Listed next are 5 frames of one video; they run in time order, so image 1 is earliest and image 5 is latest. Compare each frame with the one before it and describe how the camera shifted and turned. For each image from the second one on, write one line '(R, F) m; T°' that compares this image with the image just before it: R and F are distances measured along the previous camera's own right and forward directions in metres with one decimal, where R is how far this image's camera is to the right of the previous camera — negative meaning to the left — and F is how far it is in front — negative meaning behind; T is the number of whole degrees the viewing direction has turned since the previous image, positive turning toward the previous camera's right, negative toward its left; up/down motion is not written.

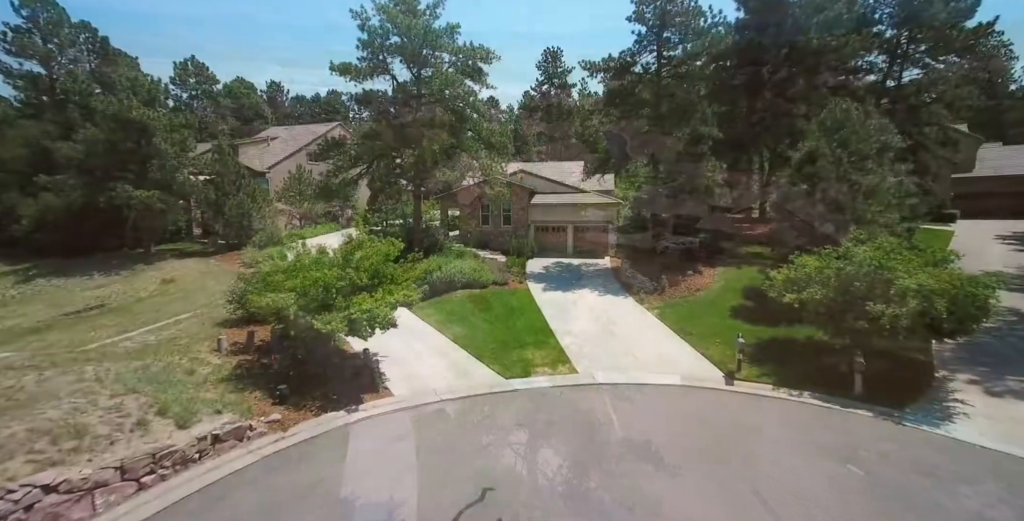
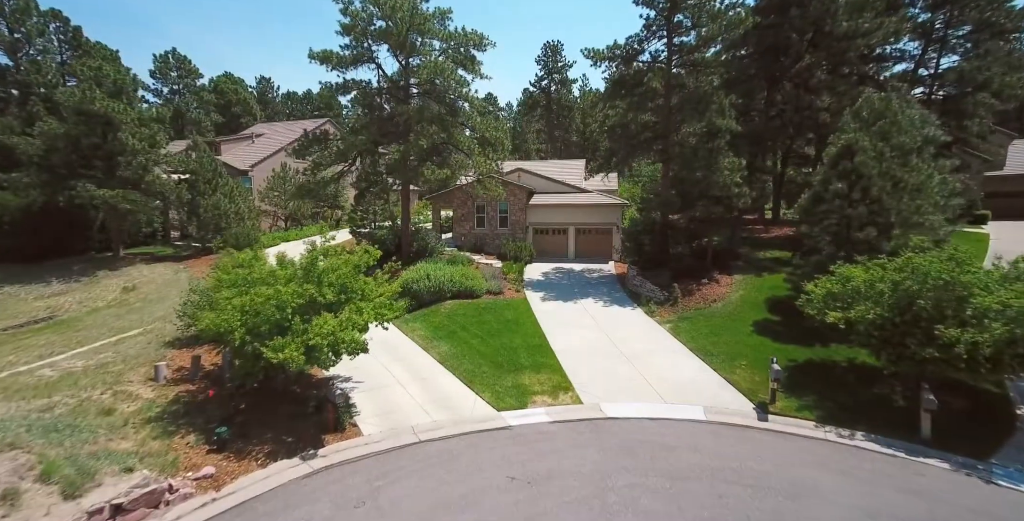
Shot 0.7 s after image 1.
(+0.1, +1.8) m; 0°
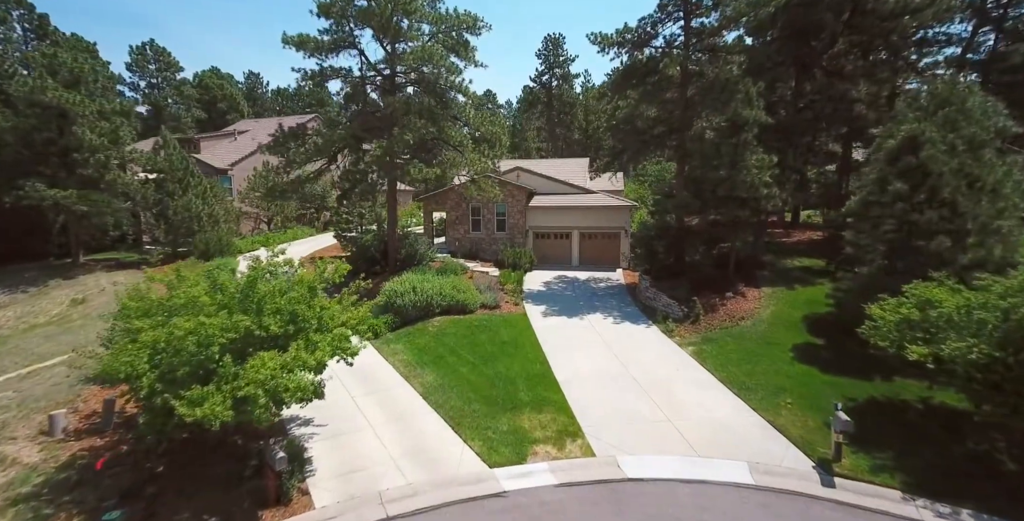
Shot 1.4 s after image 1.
(+0.1, +2.1) m; 0°
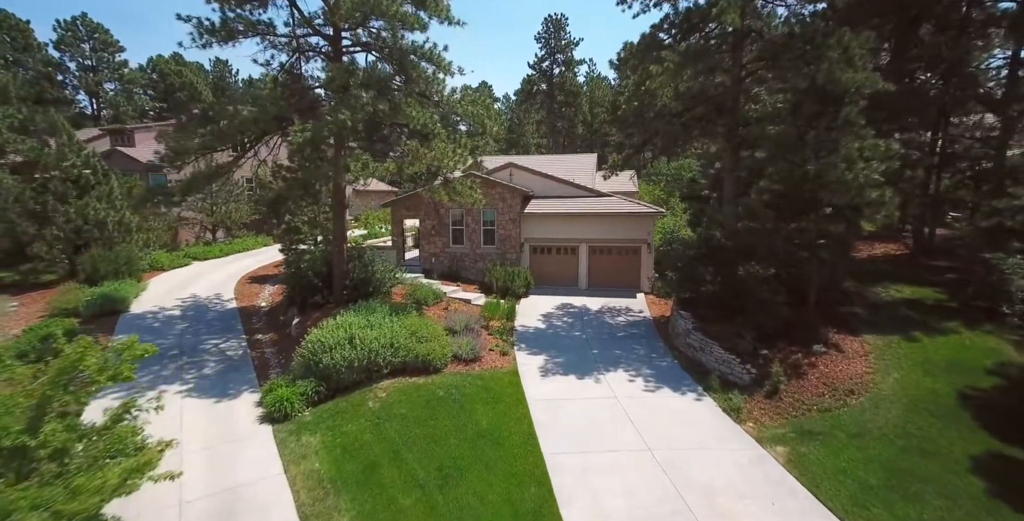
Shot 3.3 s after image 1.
(+0.4, +5.1) m; 0°
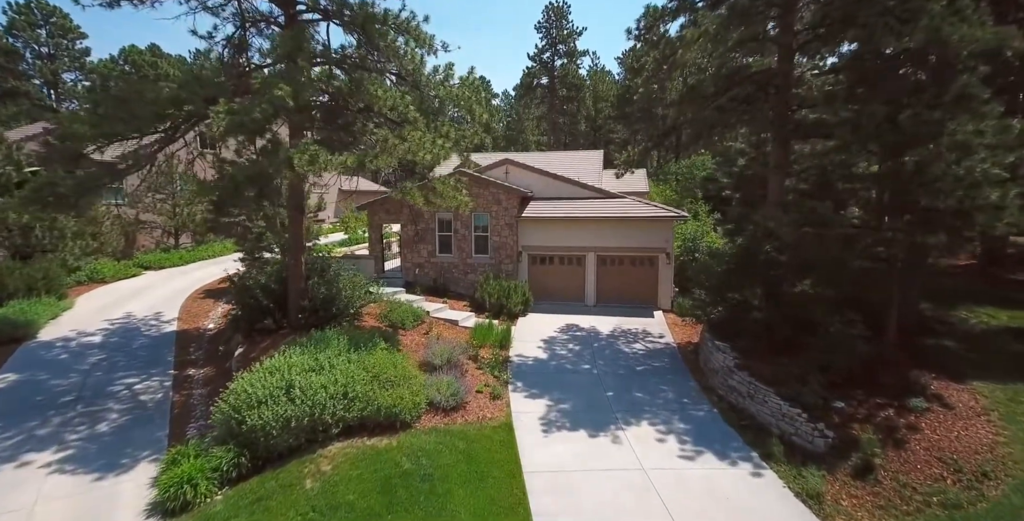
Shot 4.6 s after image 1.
(+0.1, +2.7) m; 0°
